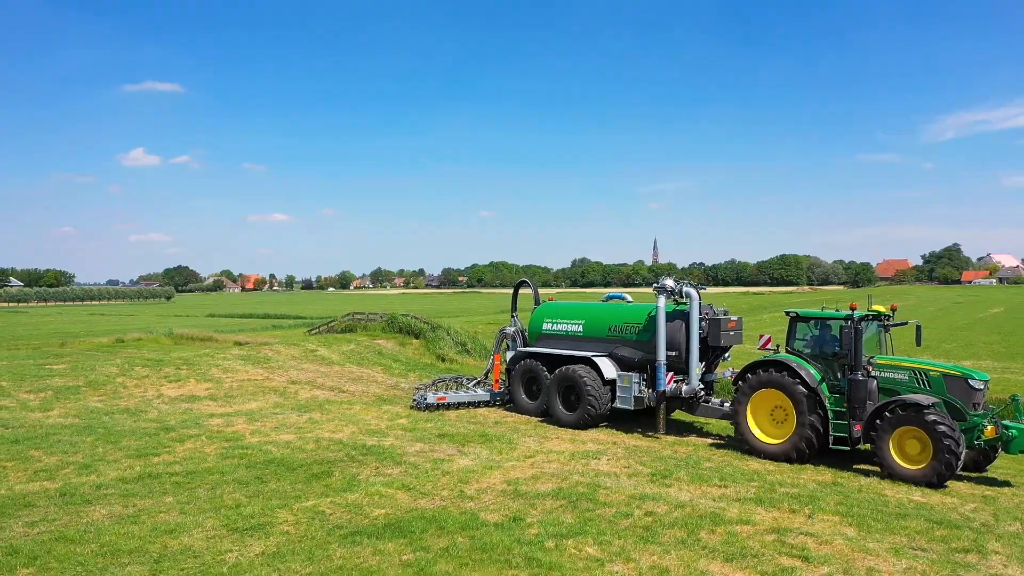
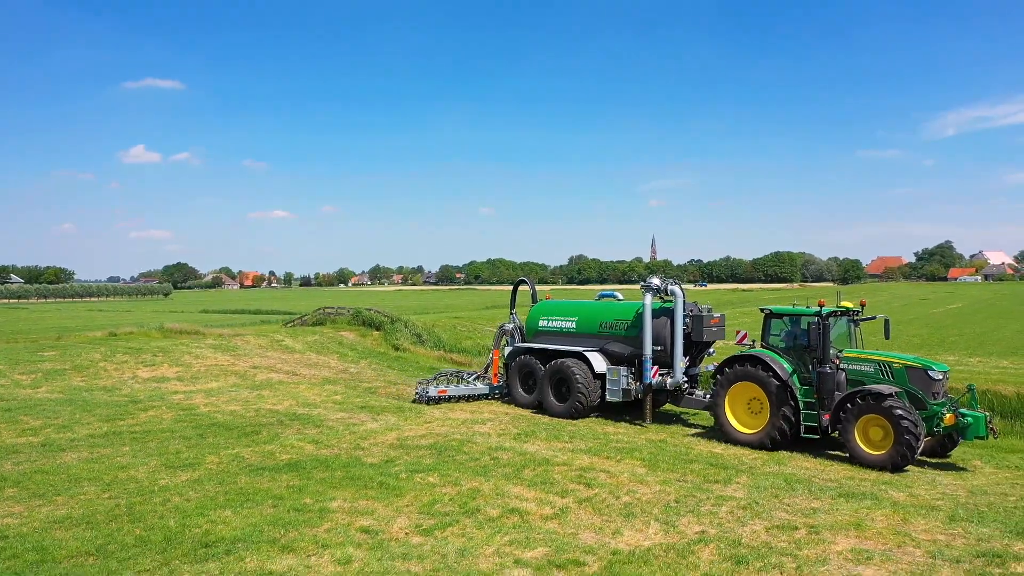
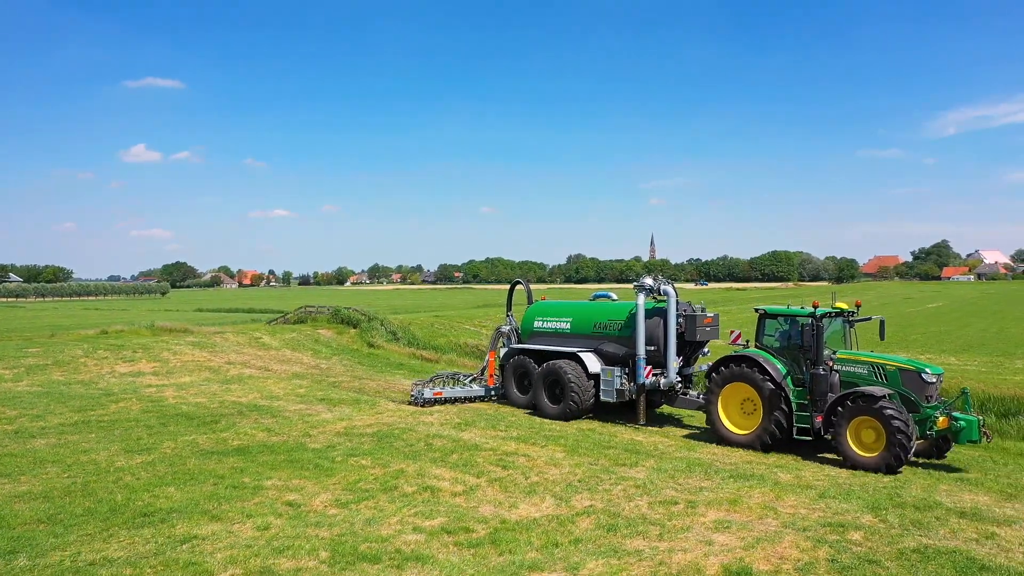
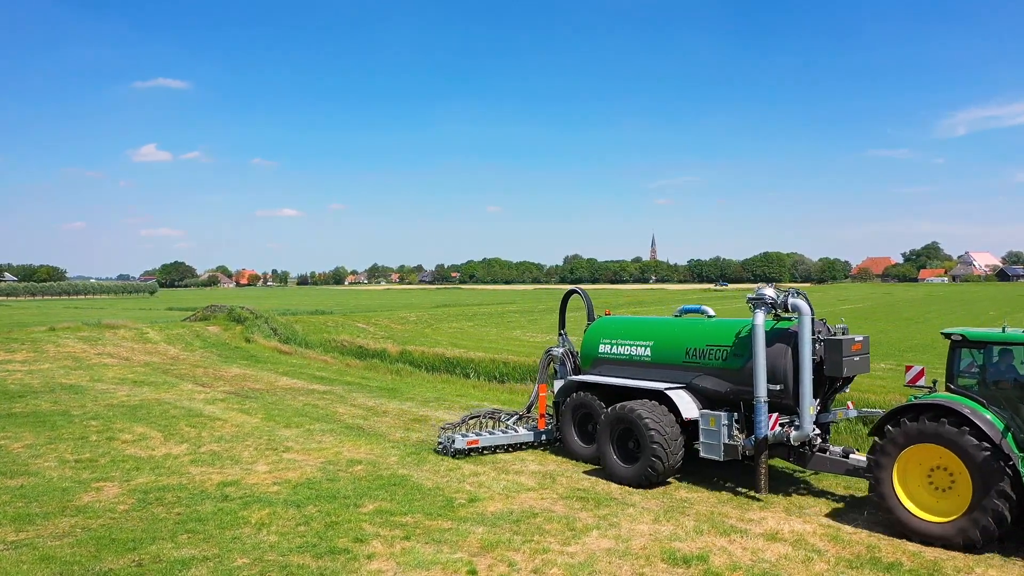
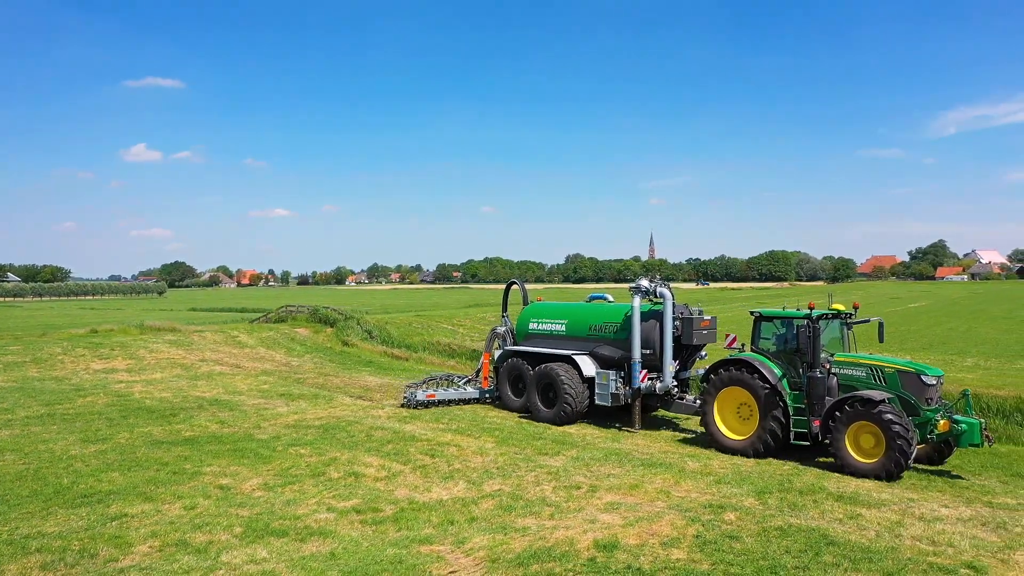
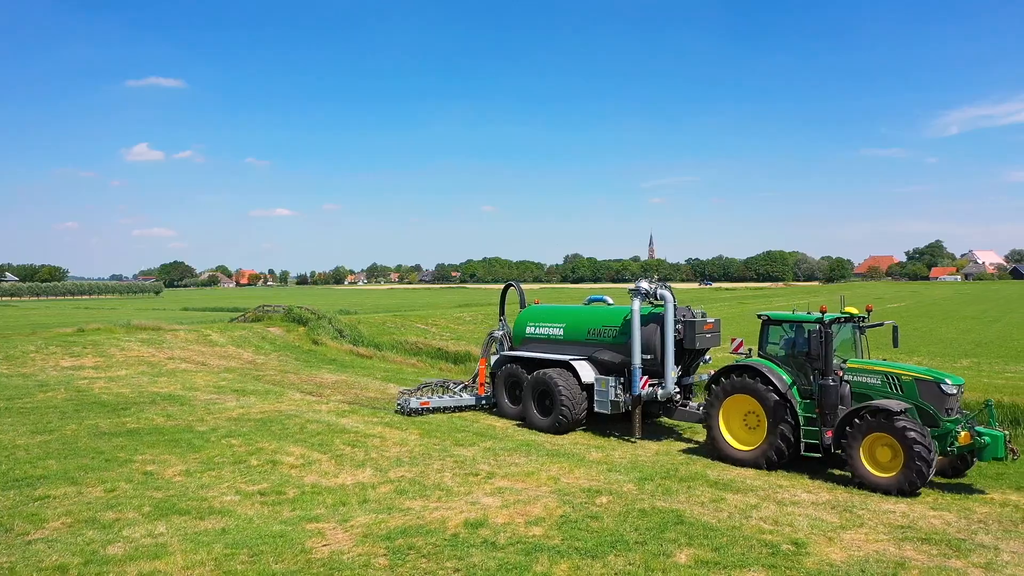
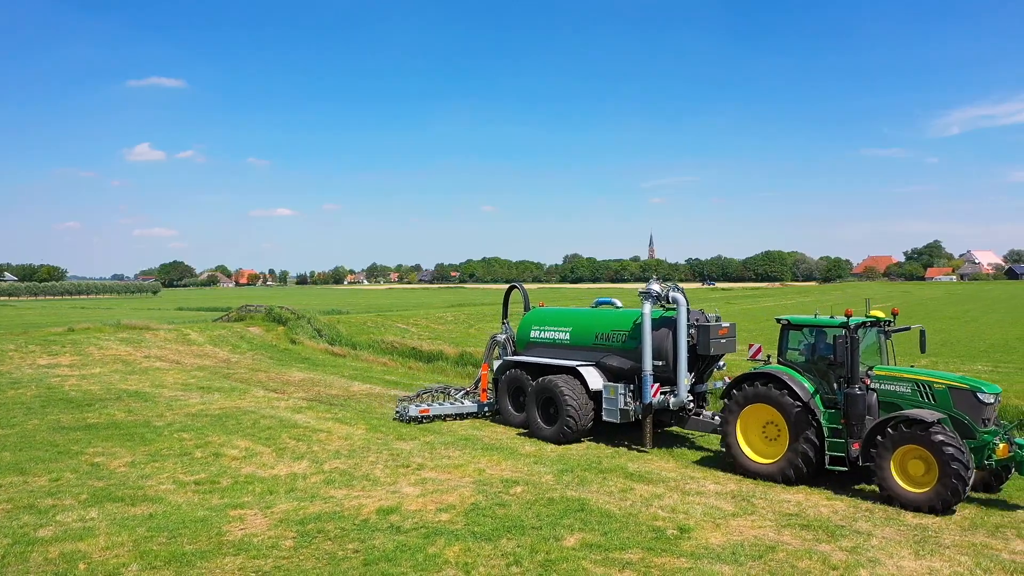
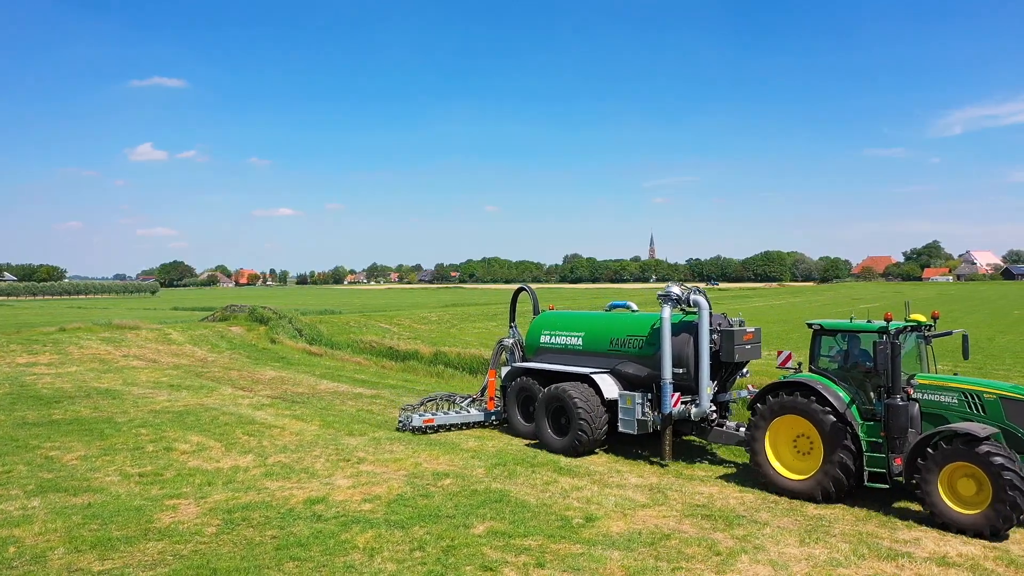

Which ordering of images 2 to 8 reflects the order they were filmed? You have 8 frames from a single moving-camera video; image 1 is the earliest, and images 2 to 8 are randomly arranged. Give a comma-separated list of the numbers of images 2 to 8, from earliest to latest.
2, 3, 5, 6, 7, 8, 4
